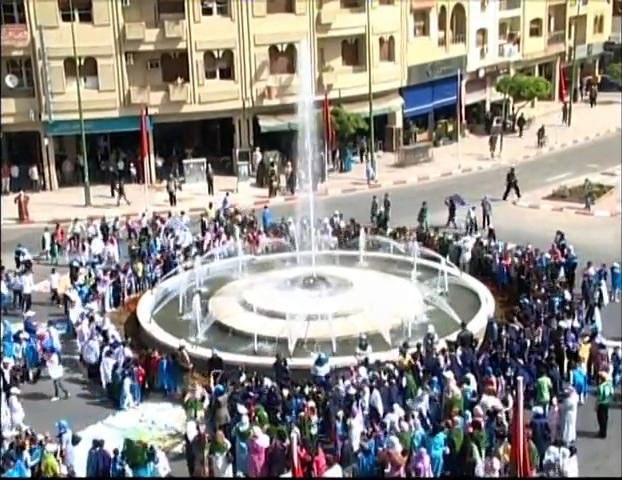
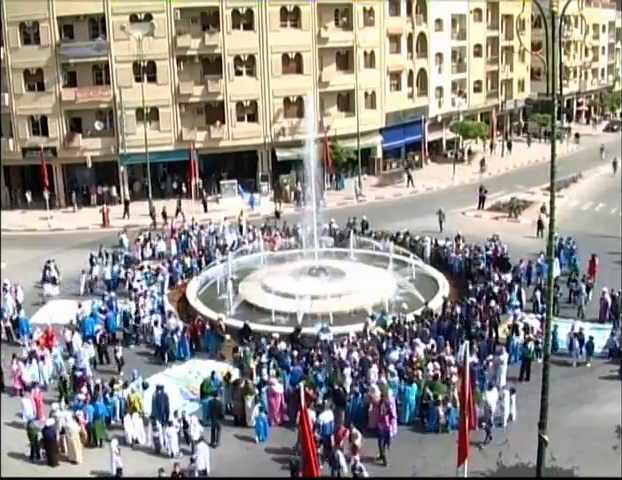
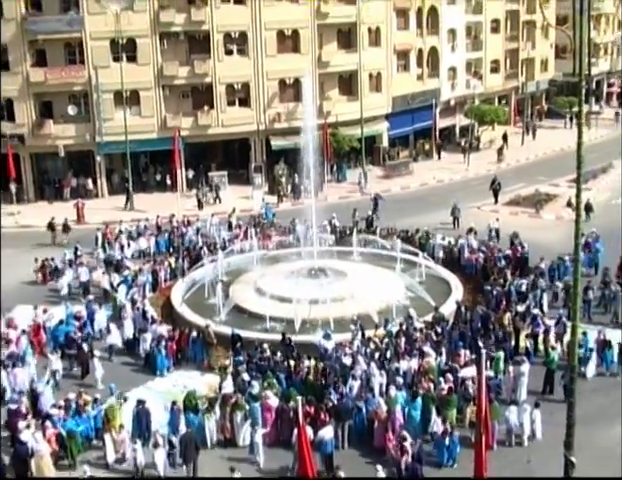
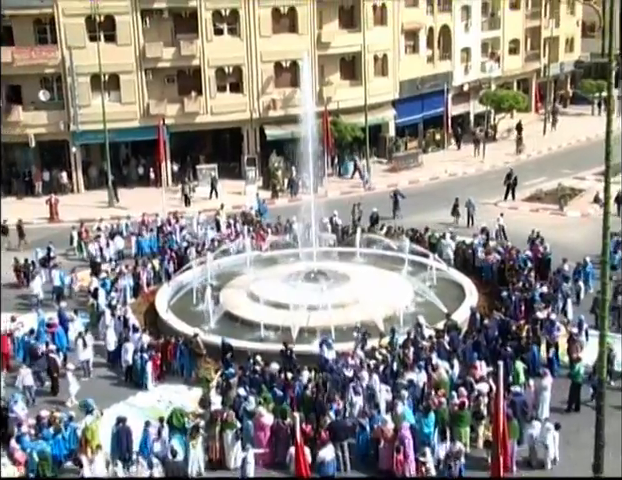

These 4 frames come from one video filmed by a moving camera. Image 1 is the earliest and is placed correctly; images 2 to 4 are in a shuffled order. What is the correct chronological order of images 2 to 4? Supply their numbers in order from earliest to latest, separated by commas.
4, 3, 2
